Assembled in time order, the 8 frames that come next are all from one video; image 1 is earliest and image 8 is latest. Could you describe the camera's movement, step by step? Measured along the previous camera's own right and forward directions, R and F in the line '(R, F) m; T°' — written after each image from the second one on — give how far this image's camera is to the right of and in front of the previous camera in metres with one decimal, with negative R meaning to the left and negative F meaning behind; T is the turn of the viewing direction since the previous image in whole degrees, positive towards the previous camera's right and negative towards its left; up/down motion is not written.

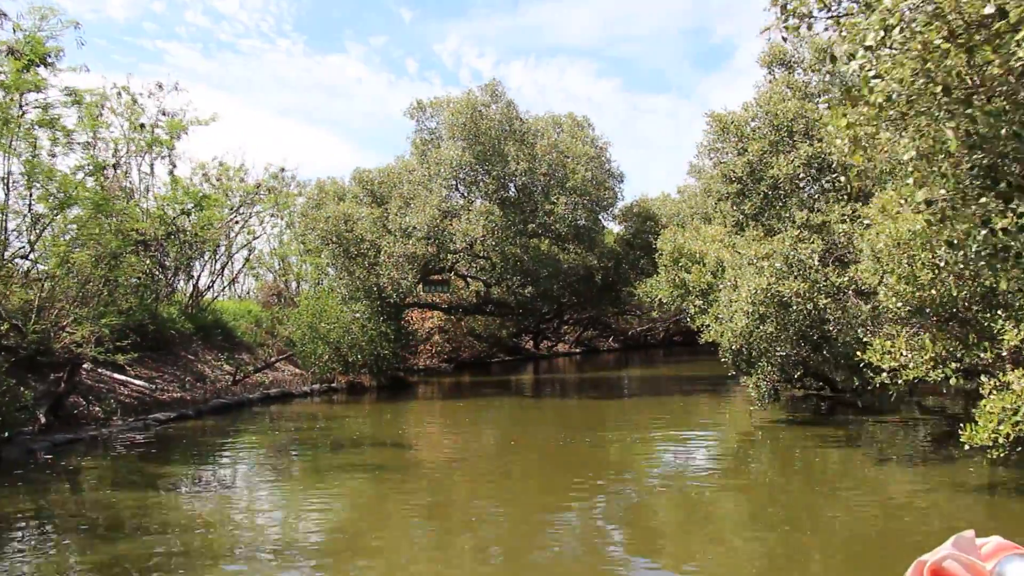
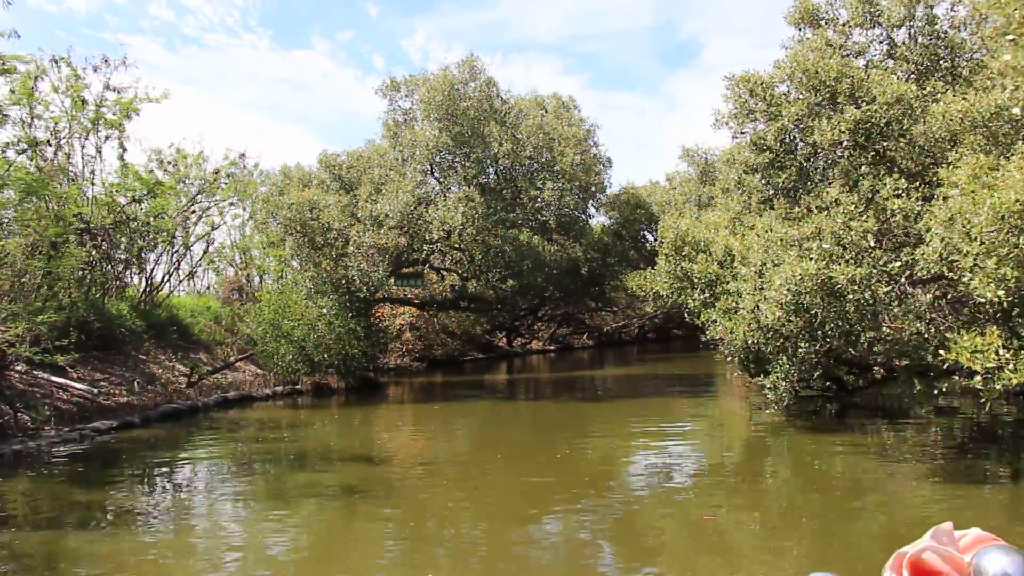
(-0.3, +1.6) m; +2°
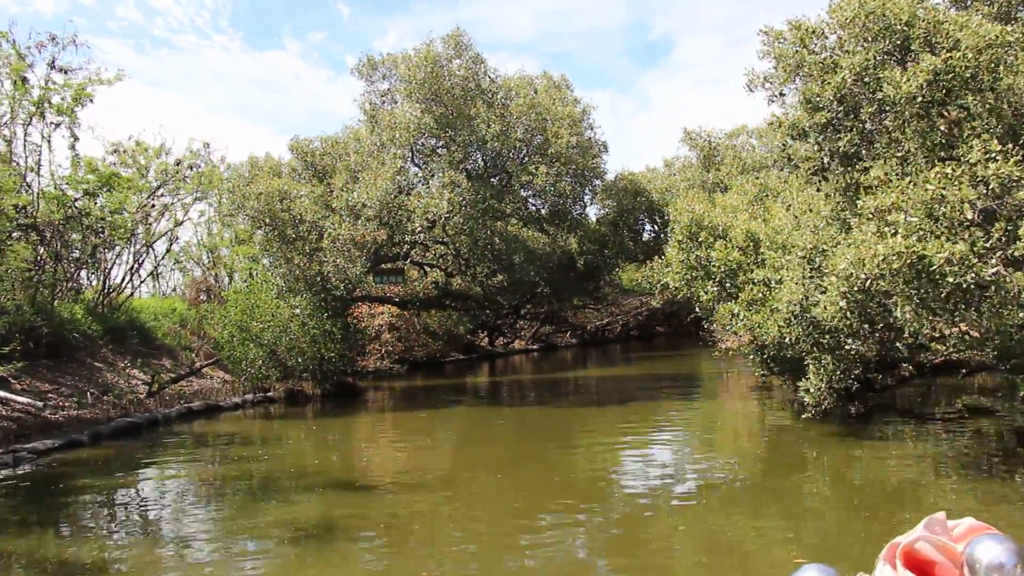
(-0.3, +1.6) m; +1°
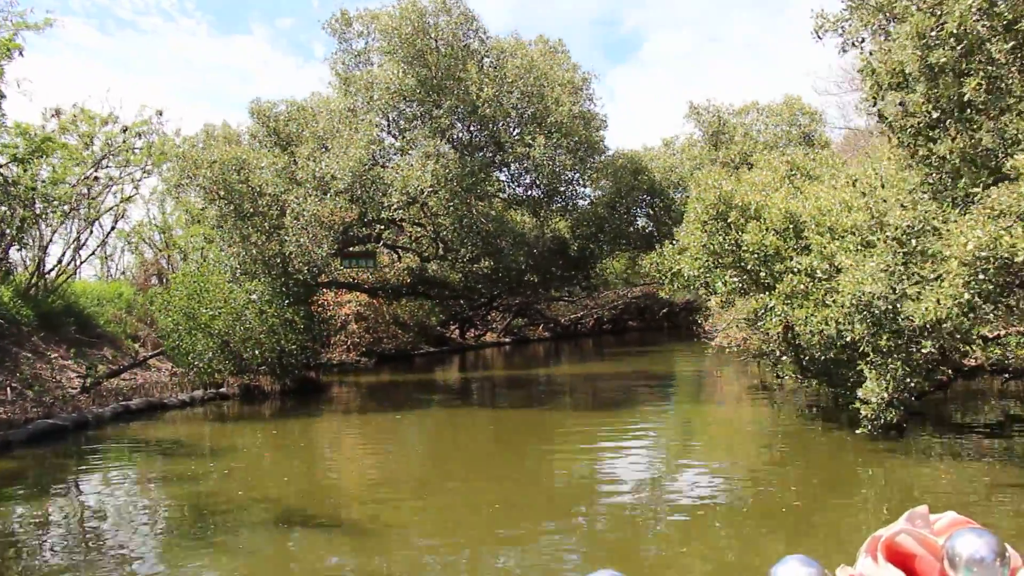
(-0.3, +2.0) m; +2°
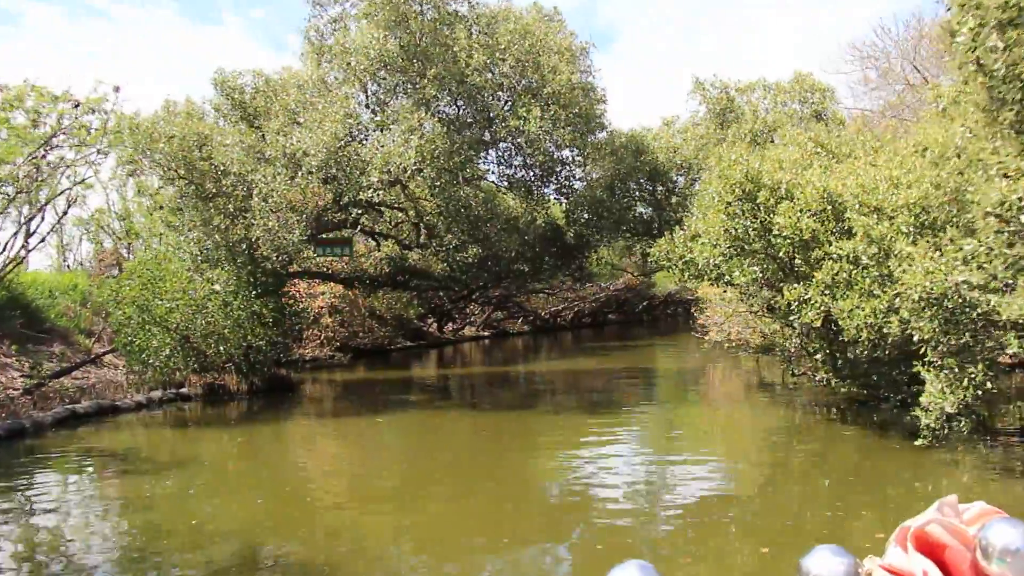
(-0.3, +1.4) m; +1°
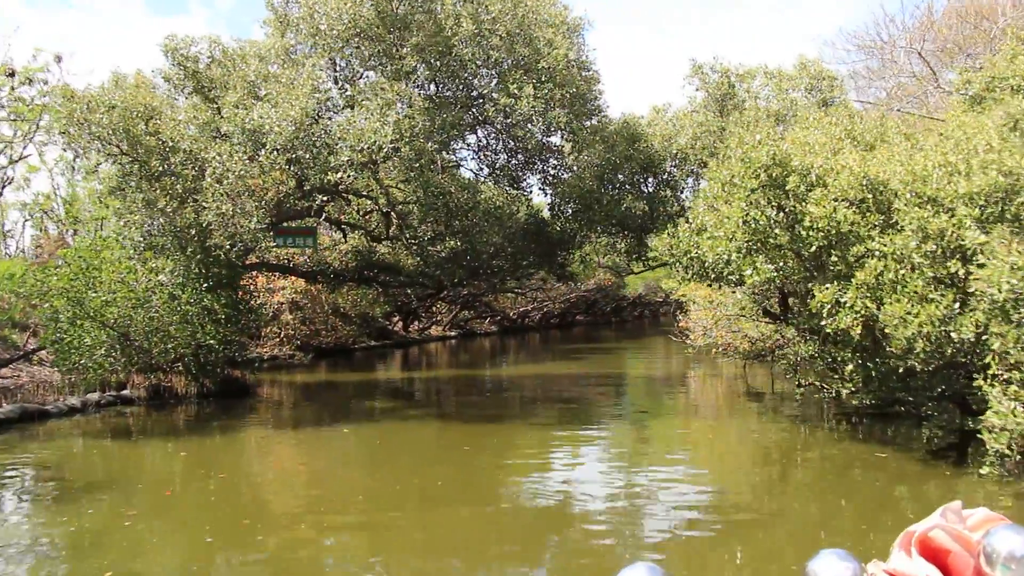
(-0.2, +1.4) m; +2°
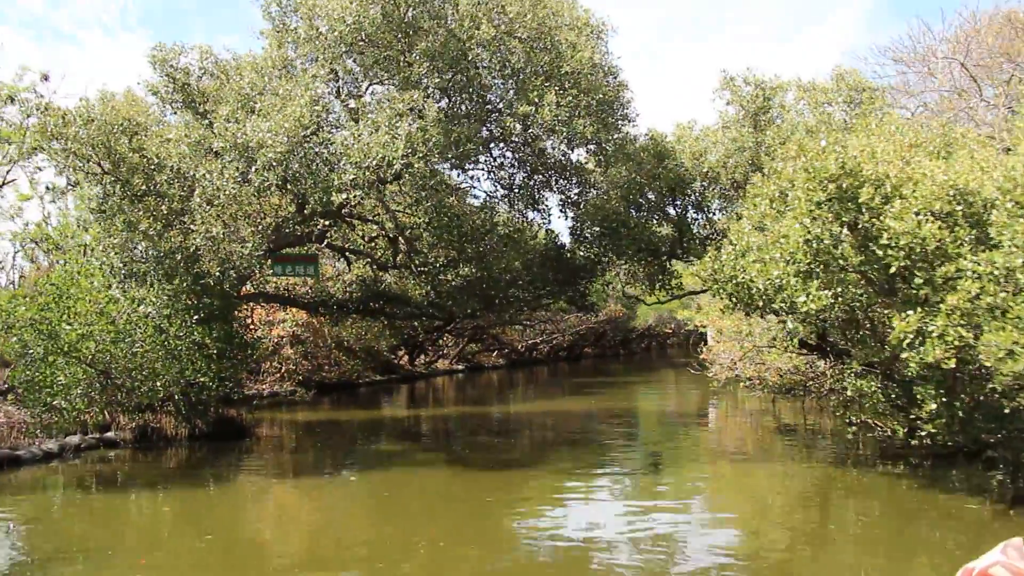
(-0.2, +1.2) m; 0°
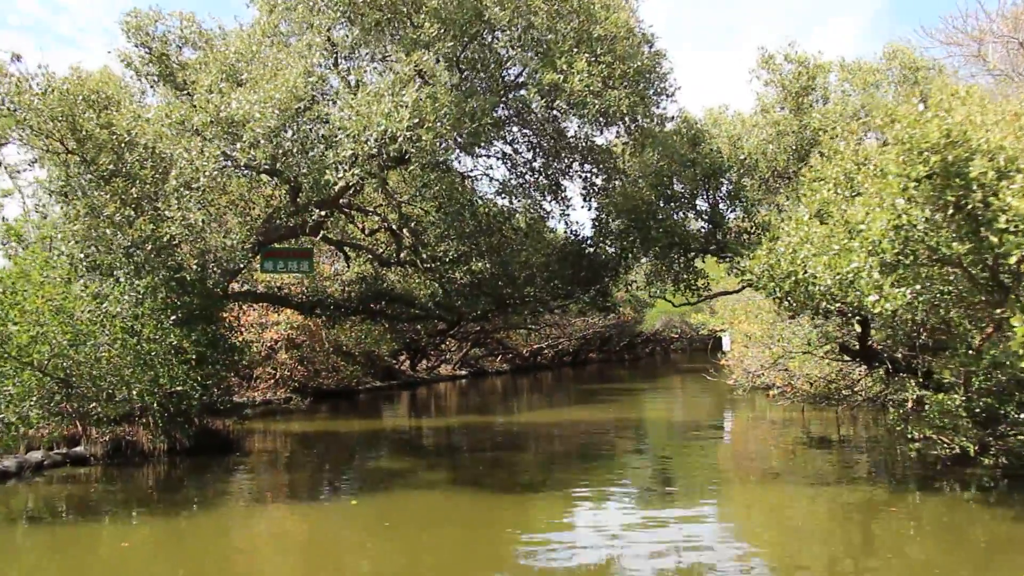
(-0.2, +1.4) m; 0°
